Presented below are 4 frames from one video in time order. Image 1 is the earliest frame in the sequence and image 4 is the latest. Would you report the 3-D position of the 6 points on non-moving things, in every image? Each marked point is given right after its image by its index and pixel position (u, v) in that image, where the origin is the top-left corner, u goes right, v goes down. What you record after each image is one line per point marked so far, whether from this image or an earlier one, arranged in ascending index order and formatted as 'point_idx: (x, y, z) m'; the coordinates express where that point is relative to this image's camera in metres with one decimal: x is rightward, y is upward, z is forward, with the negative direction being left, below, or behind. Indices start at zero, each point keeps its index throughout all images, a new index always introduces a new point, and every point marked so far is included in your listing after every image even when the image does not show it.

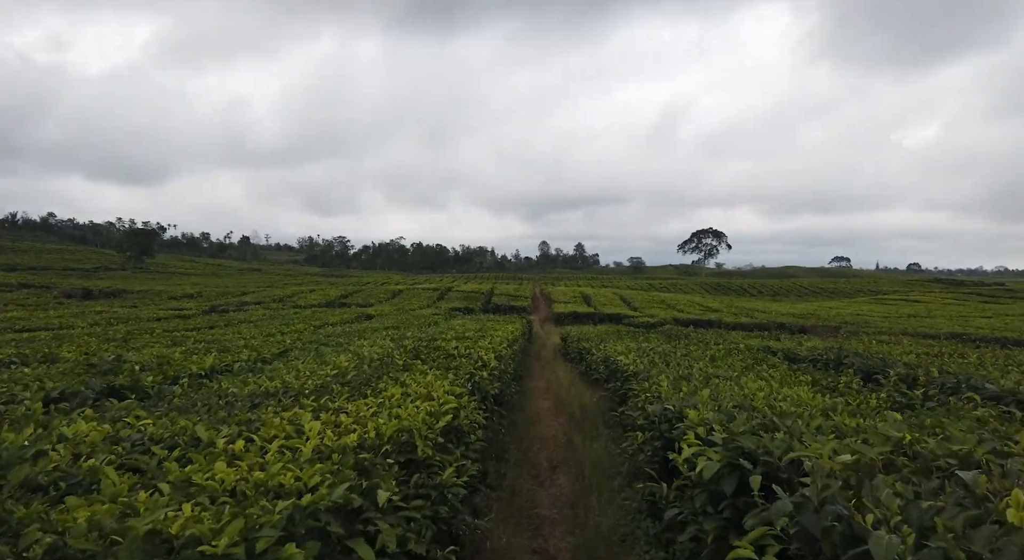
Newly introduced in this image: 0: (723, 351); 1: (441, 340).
0: (+5.8, -2.0, +16.1) m
1: (-2.1, -1.7, +16.9) m
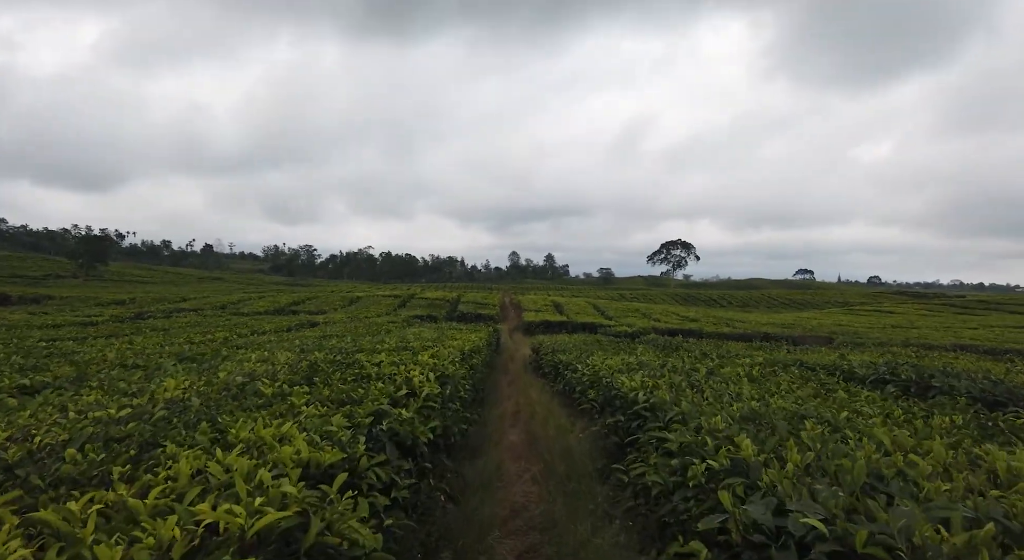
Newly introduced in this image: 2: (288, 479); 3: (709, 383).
0: (+4.9, -1.8, +11.9) m
1: (-3.0, -1.5, +12.2) m
2: (-1.5, -1.3, +3.9) m
3: (+2.9, -1.5, +8.8) m
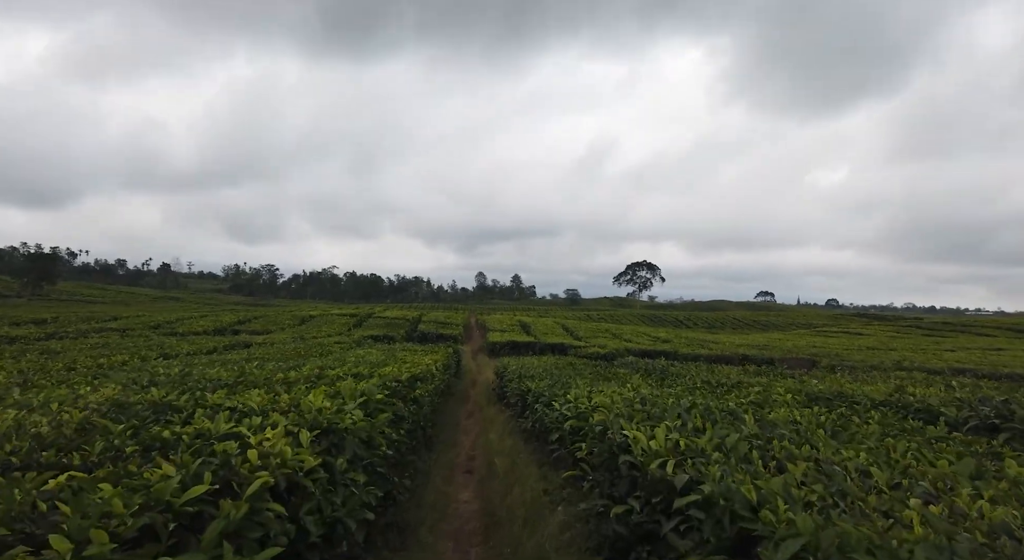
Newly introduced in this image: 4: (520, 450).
0: (+4.1, -1.8, +8.4) m
1: (-3.8, -1.5, +8.3) m
2: (-1.7, -1.0, +0.1) m
3: (+2.4, -1.5, +5.2) m
4: (+0.2, -3.6, +12.6) m
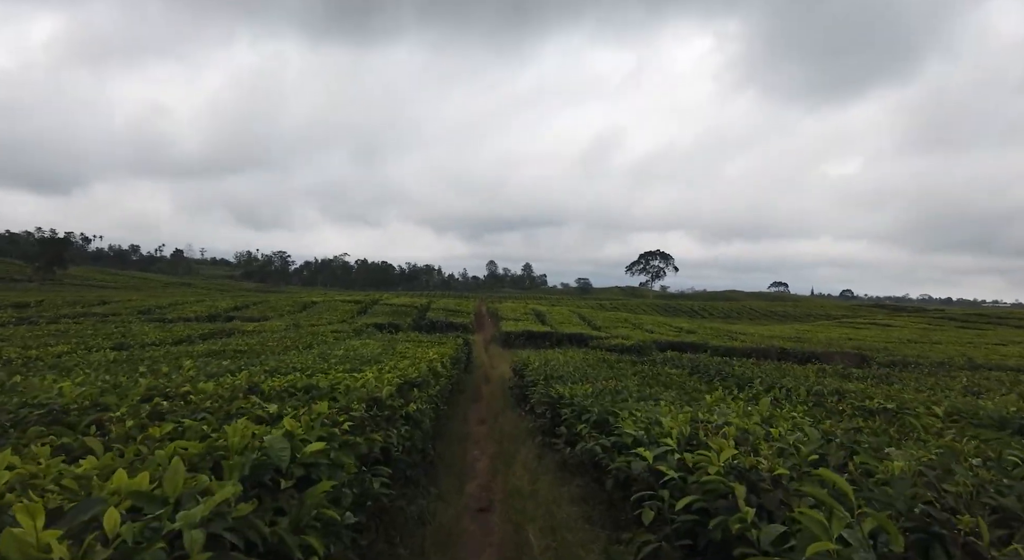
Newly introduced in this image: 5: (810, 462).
0: (+4.6, -1.4, +4.4) m
1: (-3.3, -1.1, +4.4) m
2: (-1.4, -0.8, -3.9) m
3: (+2.8, -1.1, +1.2) m
4: (+0.7, -3.1, +8.6) m
5: (+2.2, -1.3, +4.4) m
